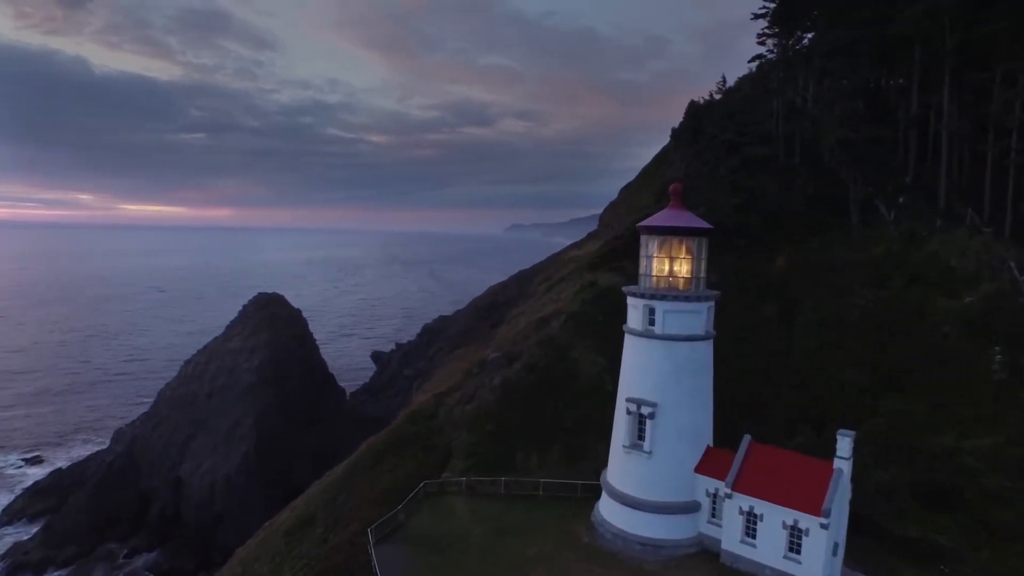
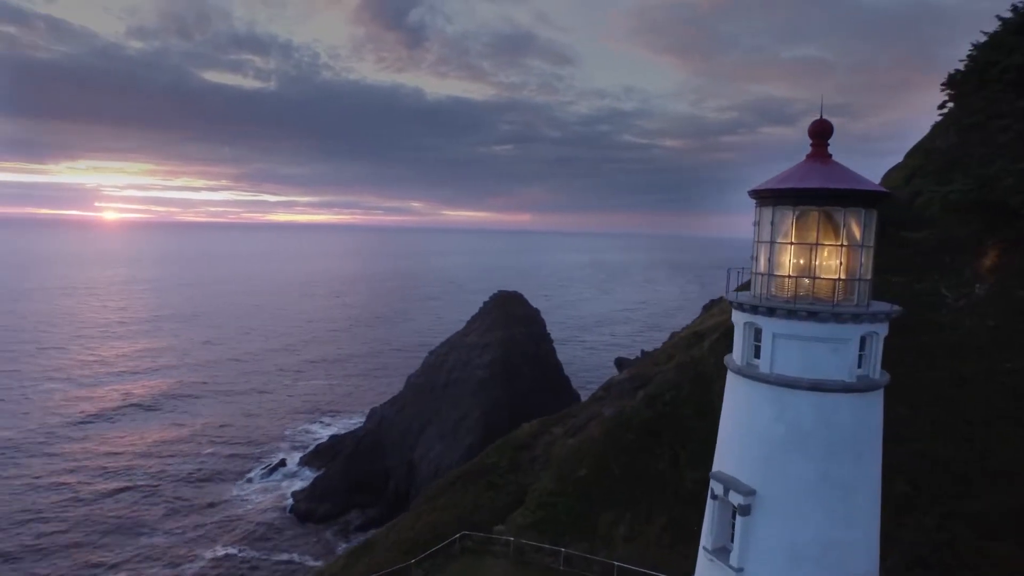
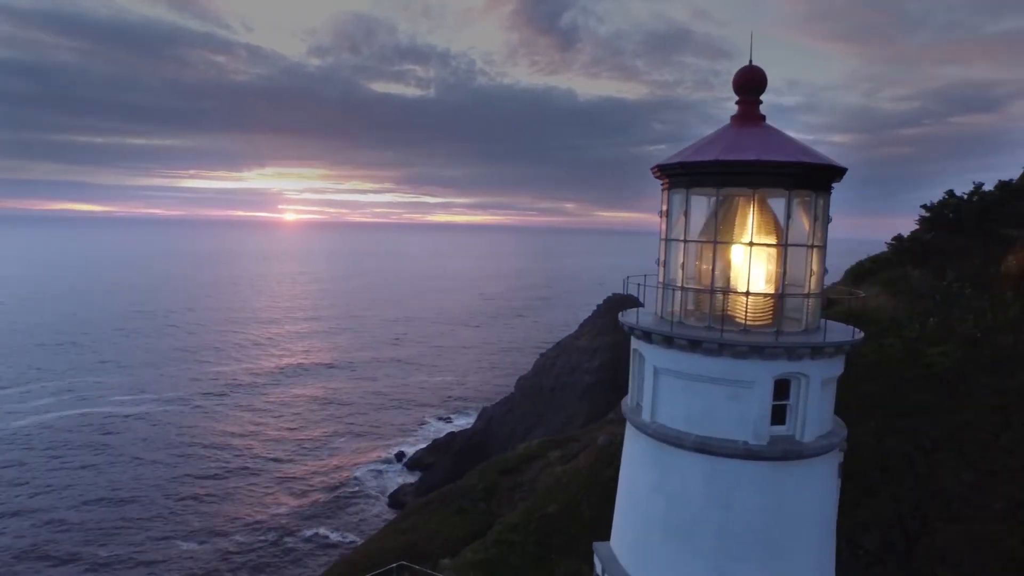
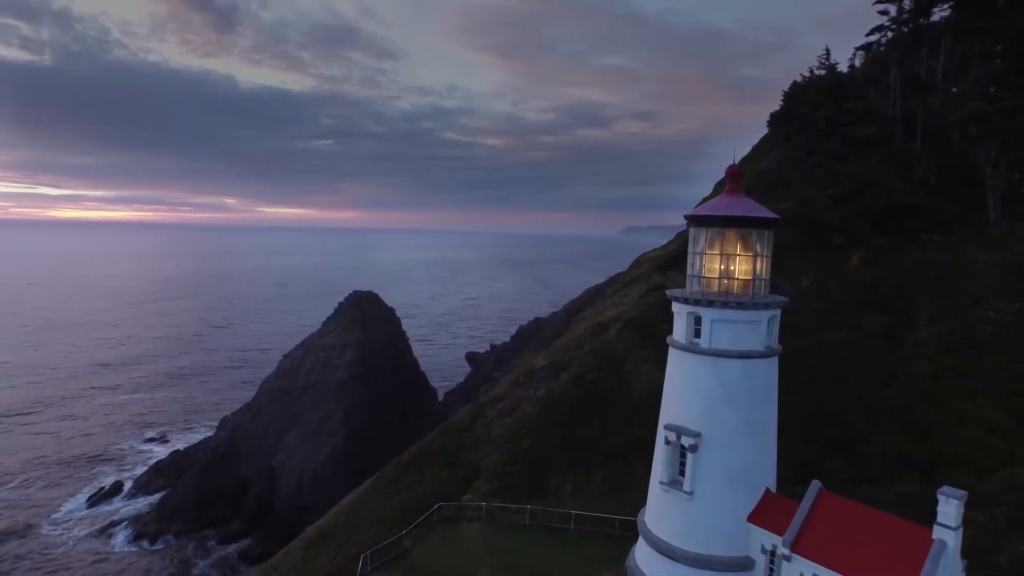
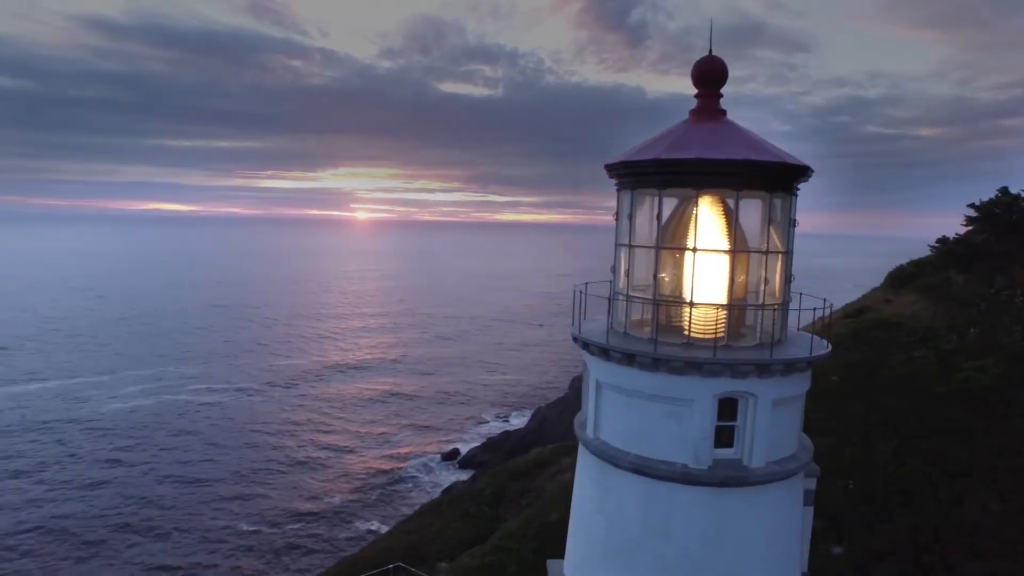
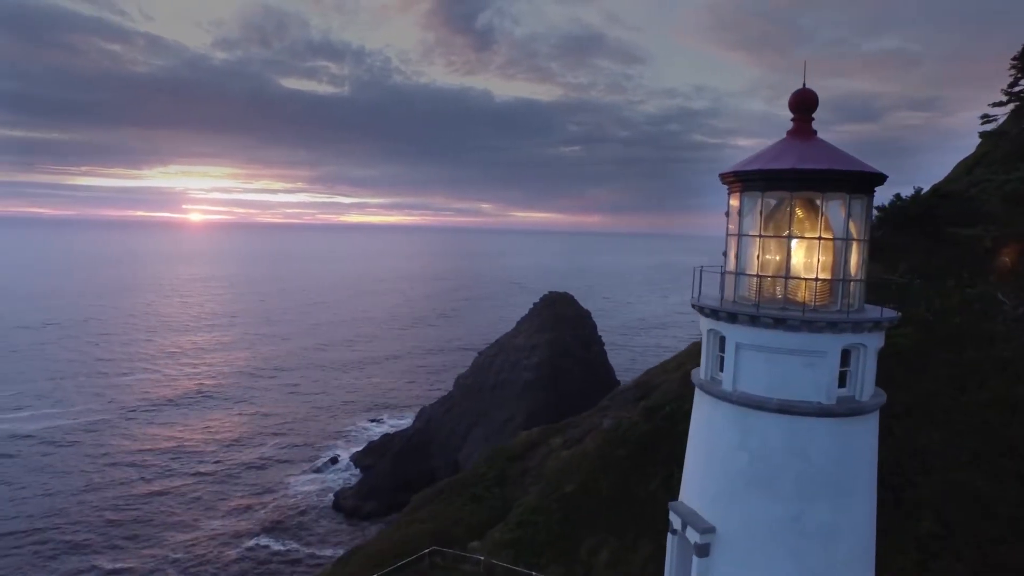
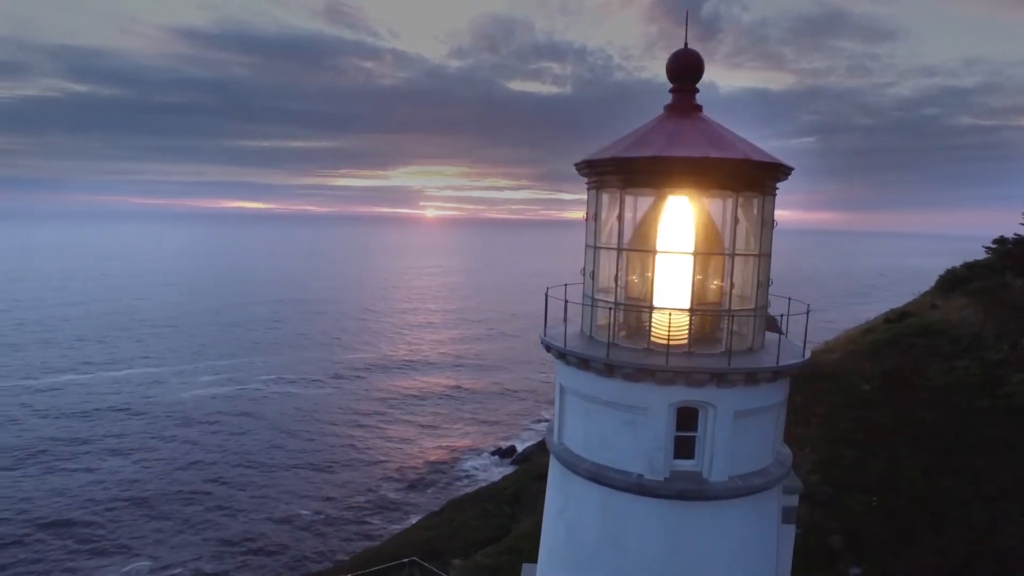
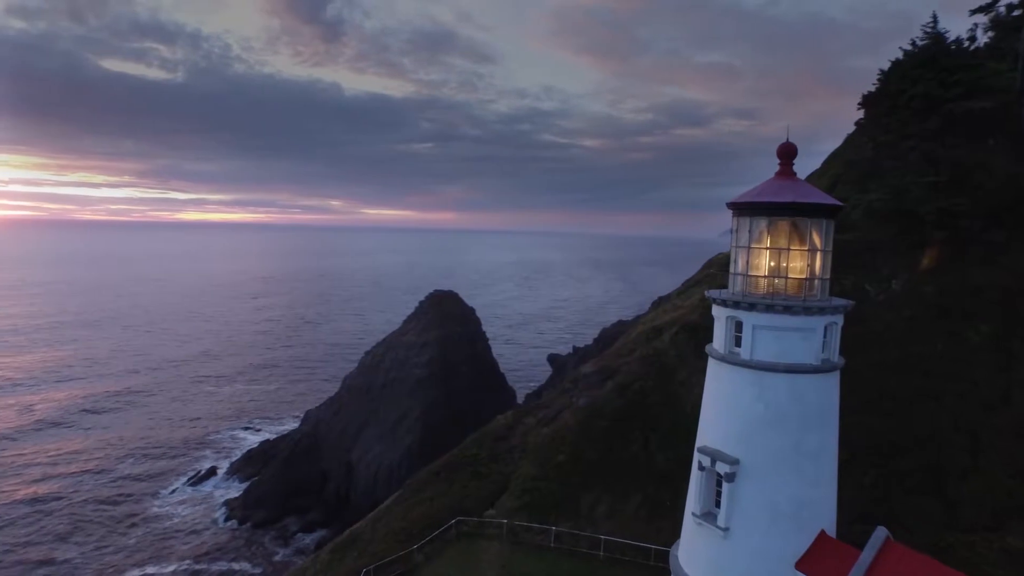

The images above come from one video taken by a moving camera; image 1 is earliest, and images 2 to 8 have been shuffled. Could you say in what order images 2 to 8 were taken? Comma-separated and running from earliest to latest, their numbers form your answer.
4, 8, 2, 6, 3, 5, 7
